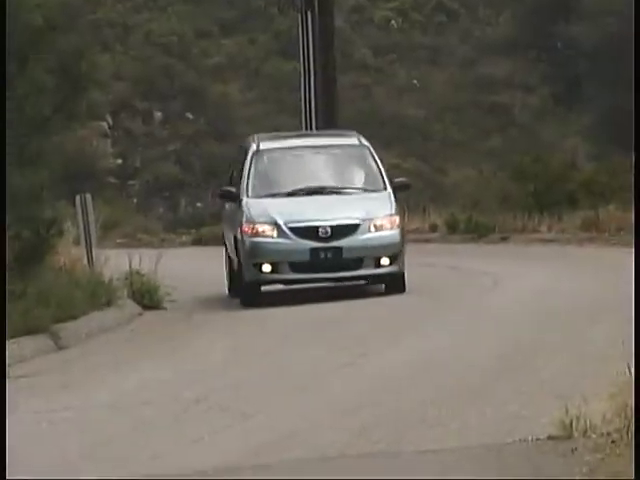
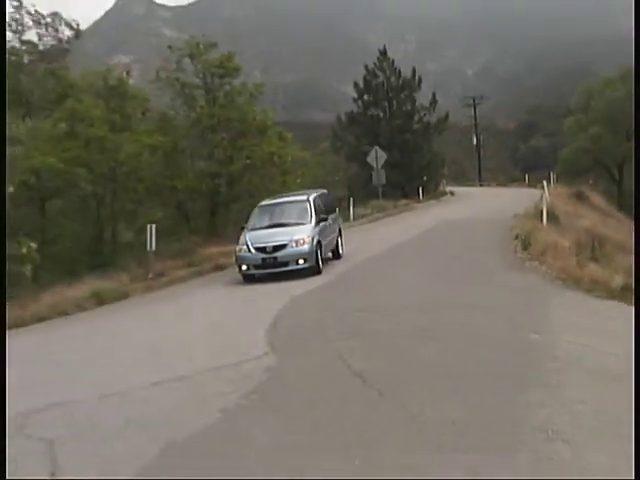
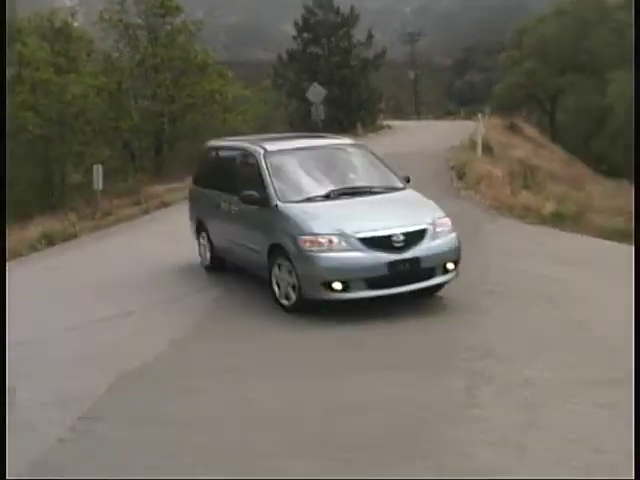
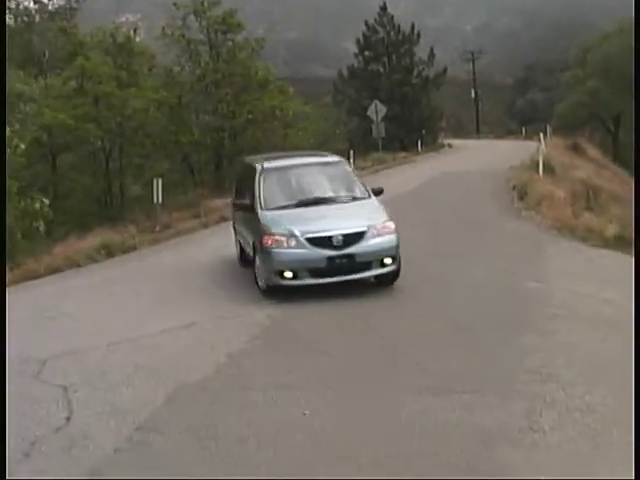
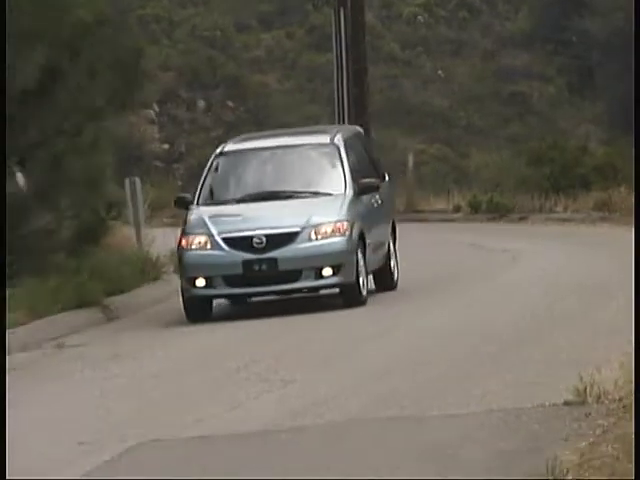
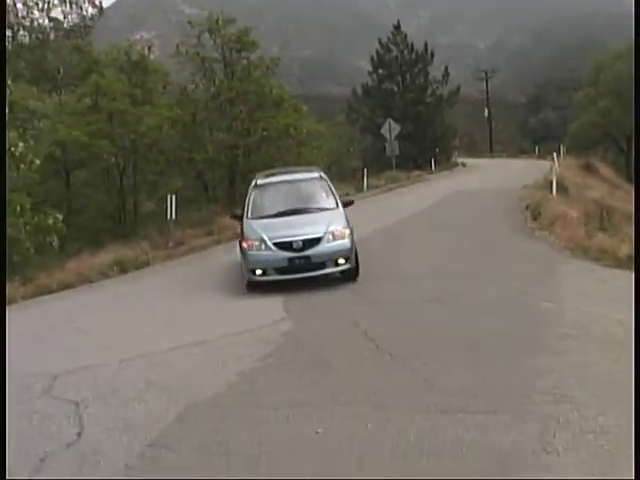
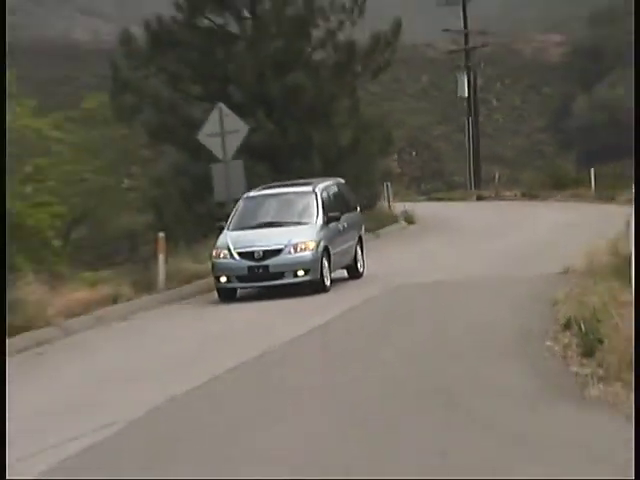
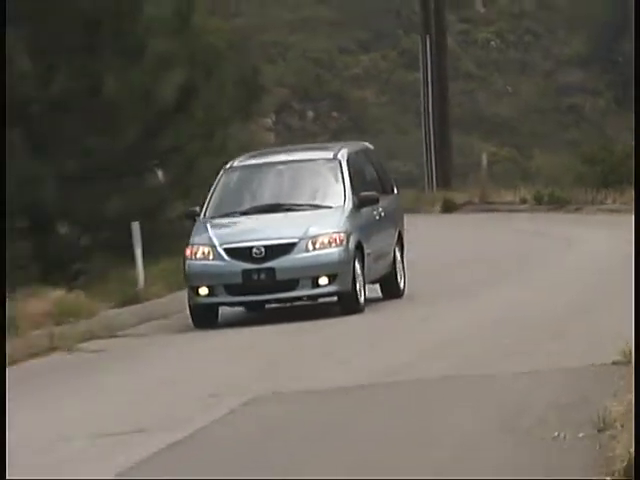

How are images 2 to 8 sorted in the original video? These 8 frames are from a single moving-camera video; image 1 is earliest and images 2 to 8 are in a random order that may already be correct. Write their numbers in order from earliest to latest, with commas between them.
5, 8, 7, 2, 6, 4, 3
